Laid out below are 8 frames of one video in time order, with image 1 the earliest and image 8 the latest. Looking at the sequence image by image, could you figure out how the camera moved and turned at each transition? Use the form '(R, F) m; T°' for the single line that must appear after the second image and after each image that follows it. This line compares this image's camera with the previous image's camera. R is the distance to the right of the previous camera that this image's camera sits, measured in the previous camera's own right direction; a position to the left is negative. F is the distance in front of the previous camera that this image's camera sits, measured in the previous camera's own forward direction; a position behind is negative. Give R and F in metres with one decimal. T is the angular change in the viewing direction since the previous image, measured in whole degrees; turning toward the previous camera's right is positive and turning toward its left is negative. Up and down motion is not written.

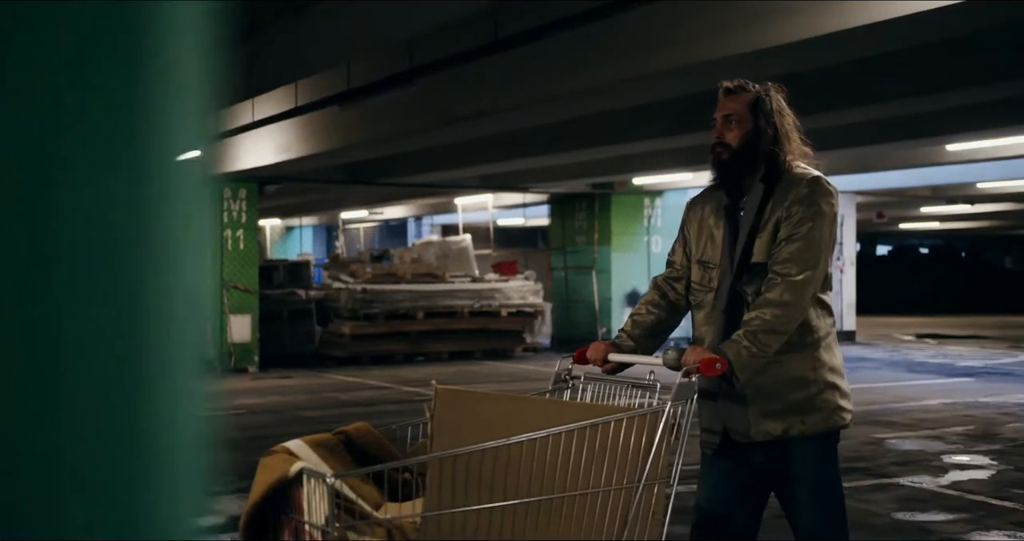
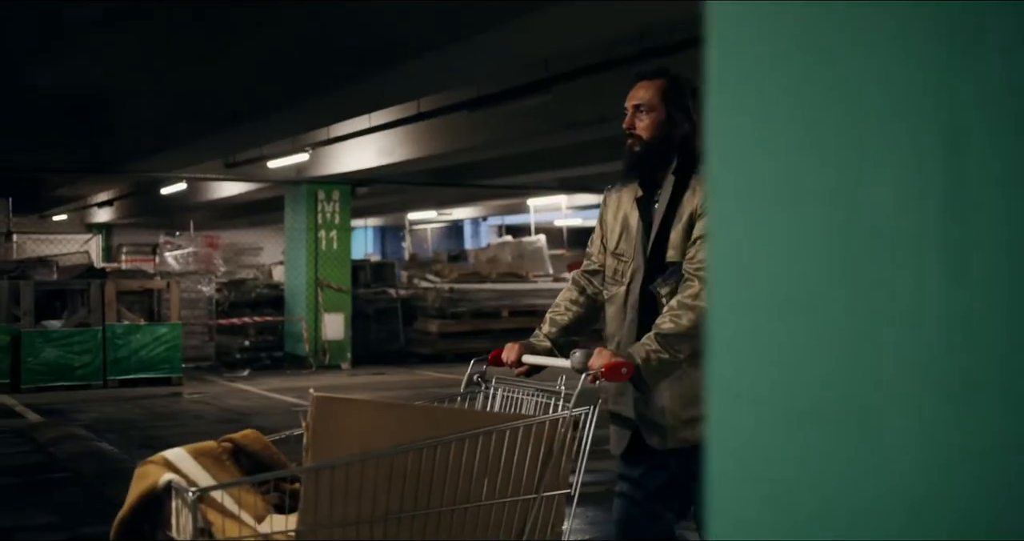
(-0.8, -0.5) m; -2°
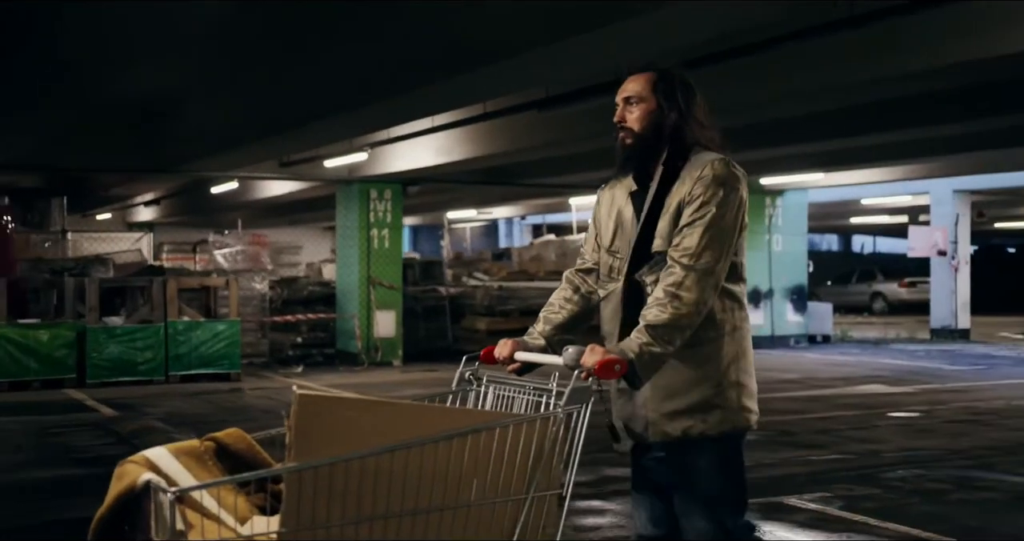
(-0.4, -0.2) m; -1°
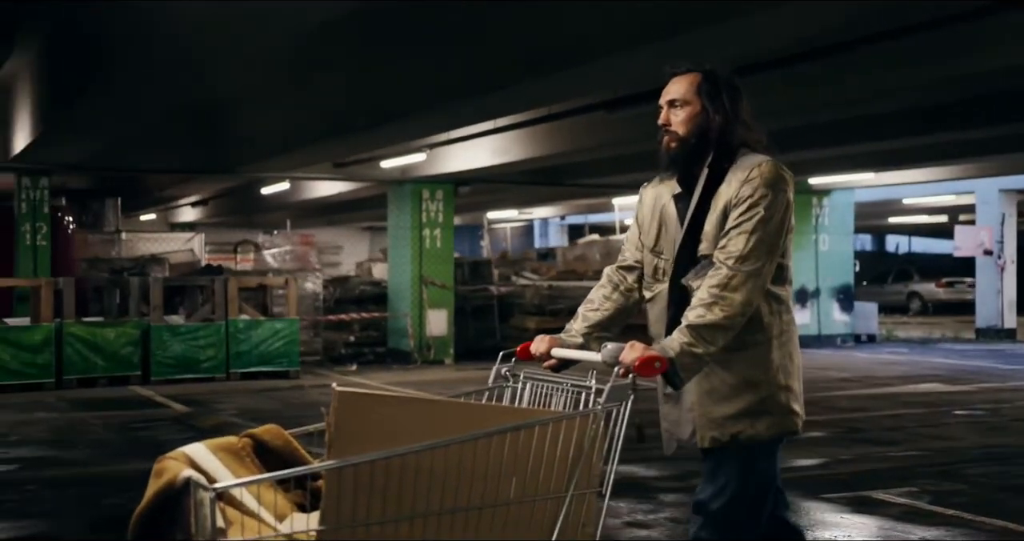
(-0.4, -0.2) m; -1°
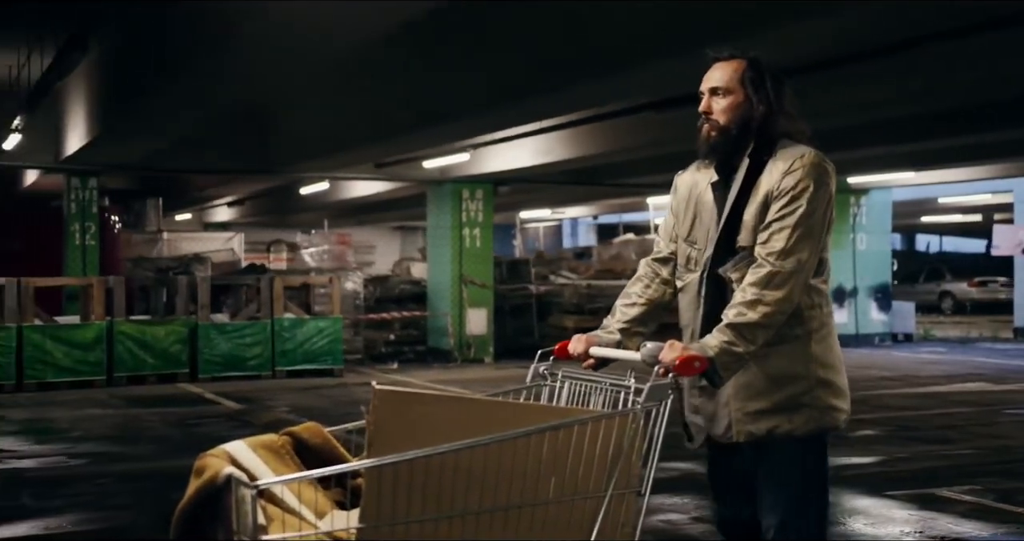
(-0.3, -0.1) m; -1°
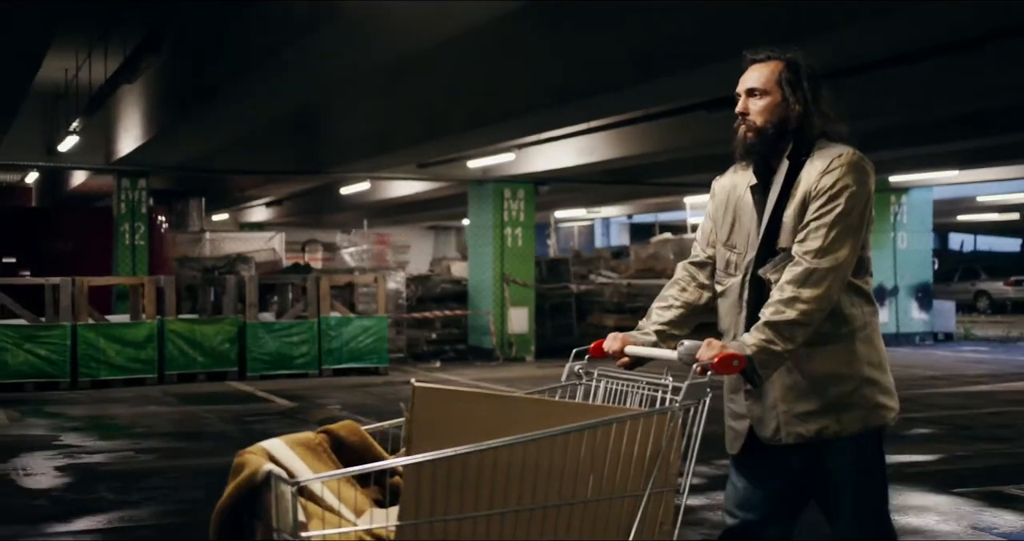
(-0.3, -0.1) m; -1°
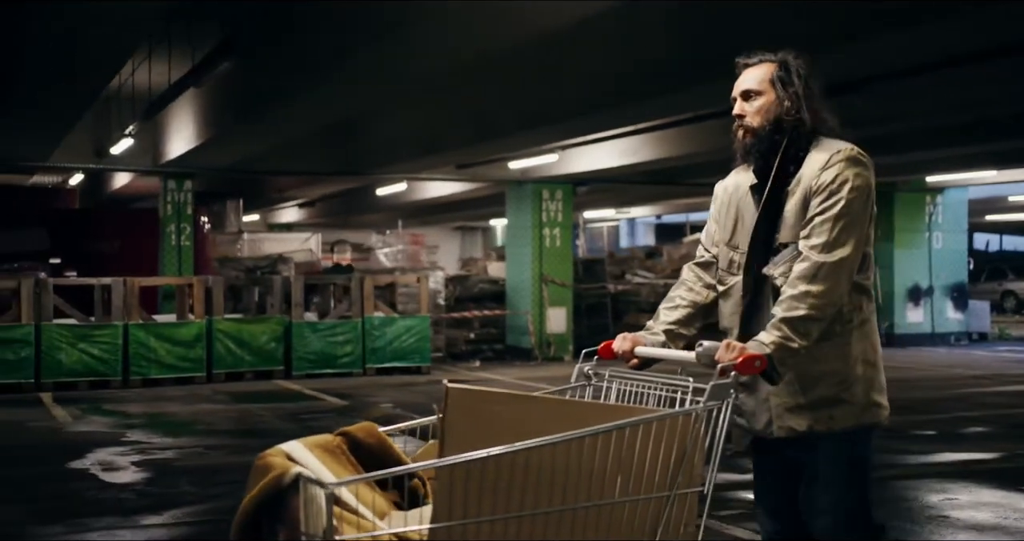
(-0.4, -0.1) m; -1°
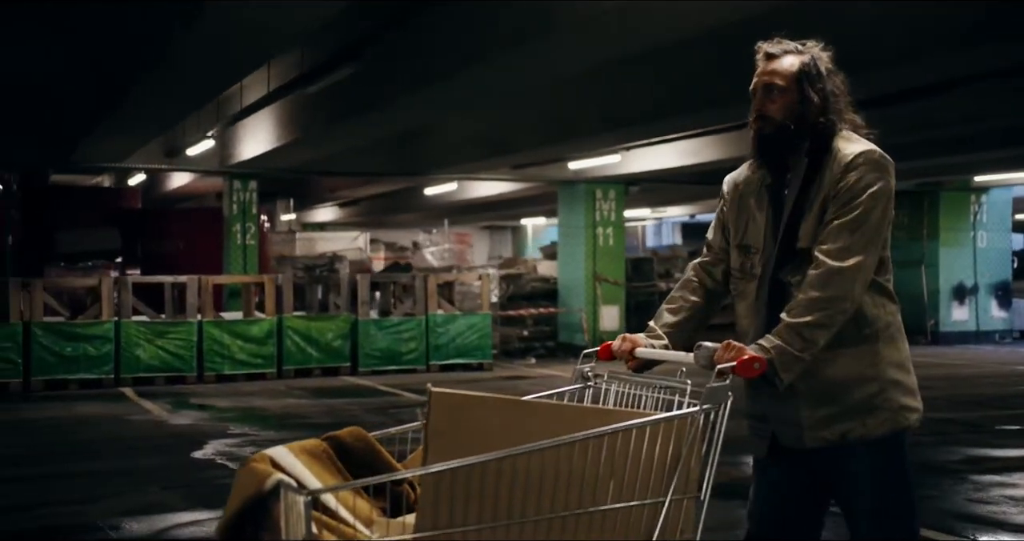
(-0.8, -0.3) m; -1°
